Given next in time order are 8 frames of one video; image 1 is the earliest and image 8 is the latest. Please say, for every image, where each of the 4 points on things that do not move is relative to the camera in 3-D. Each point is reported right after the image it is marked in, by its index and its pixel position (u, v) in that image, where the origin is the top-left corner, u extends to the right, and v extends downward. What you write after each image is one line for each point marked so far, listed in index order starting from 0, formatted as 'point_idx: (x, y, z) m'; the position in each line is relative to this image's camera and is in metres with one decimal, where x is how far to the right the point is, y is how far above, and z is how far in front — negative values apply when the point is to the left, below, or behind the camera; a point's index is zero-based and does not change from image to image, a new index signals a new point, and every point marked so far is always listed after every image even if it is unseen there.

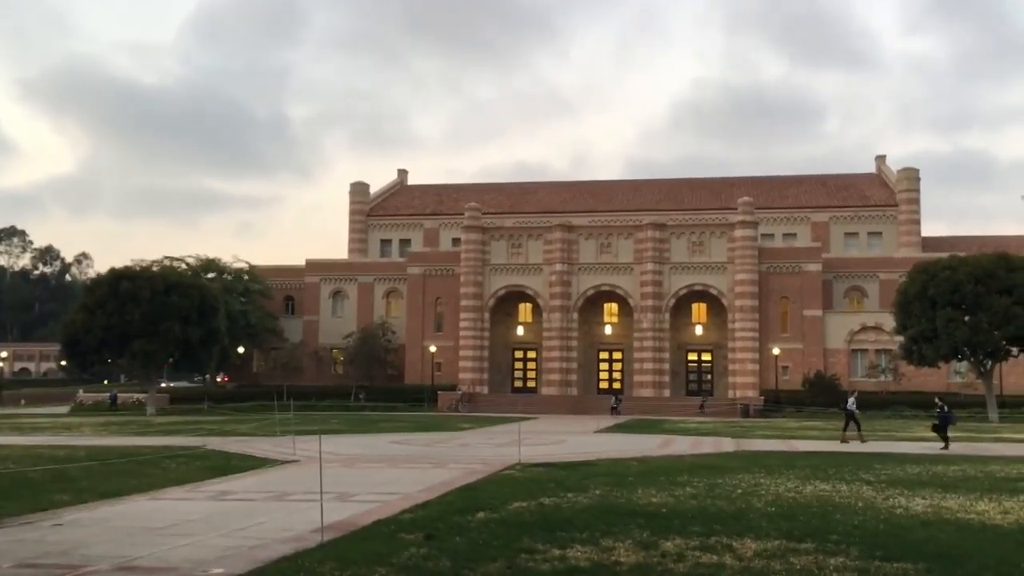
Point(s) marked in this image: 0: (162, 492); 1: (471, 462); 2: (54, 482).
0: (-5.4, -3.2, +14.2) m
1: (-0.9, -3.8, +19.8) m
2: (-7.2, -3.1, +14.4) m
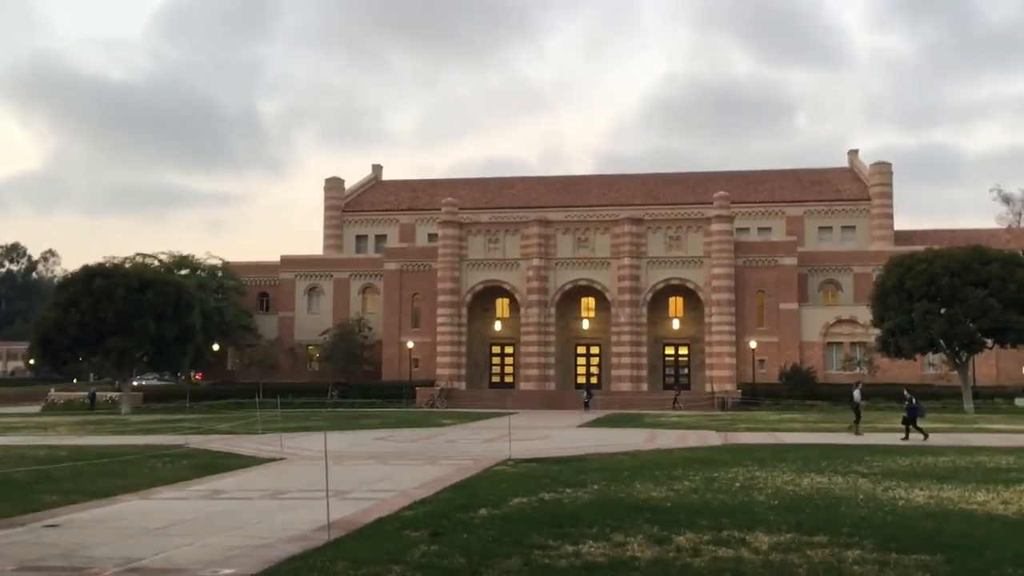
0: (-5.4, -3.1, +13.9) m
1: (-1.1, -3.7, +19.6) m
2: (-7.2, -3.0, +14.1) m
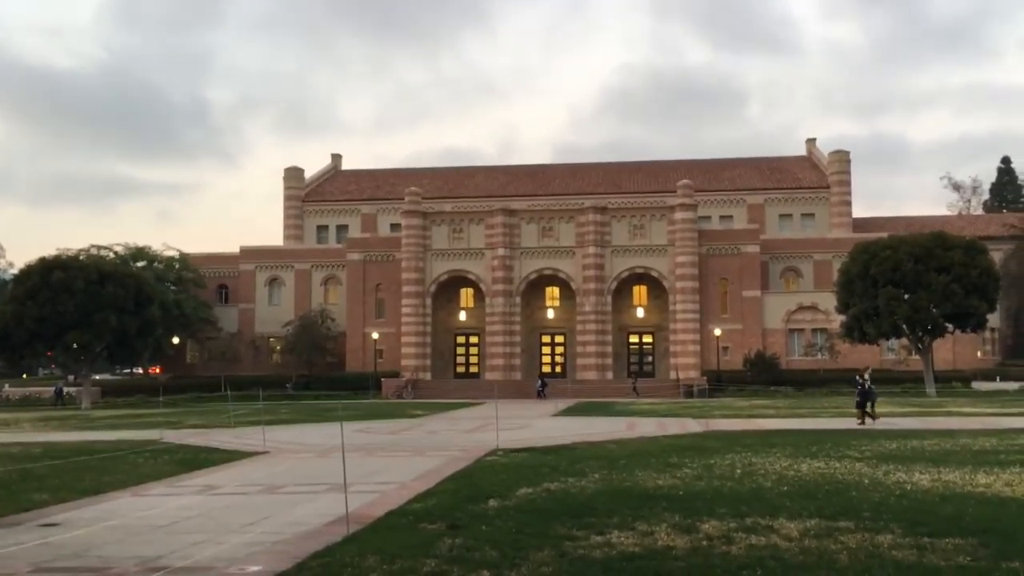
0: (-5.5, -3.0, +13.6) m
1: (-1.4, -3.4, +19.5) m
2: (-7.2, -2.9, +13.6) m
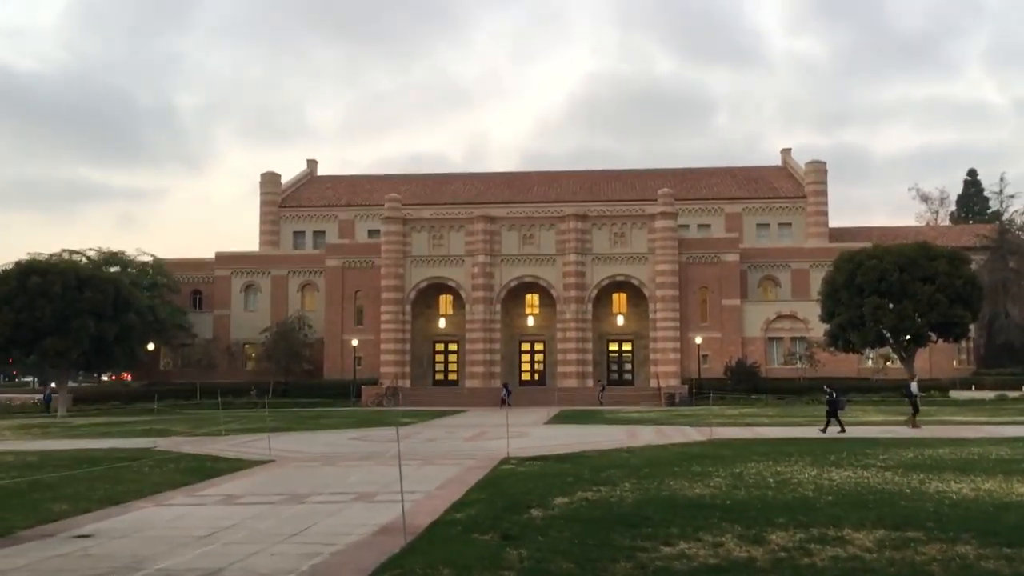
0: (-5.0, -3.1, +13.2) m
1: (-1.2, -3.6, +19.2) m
2: (-6.8, -3.0, +13.2) m
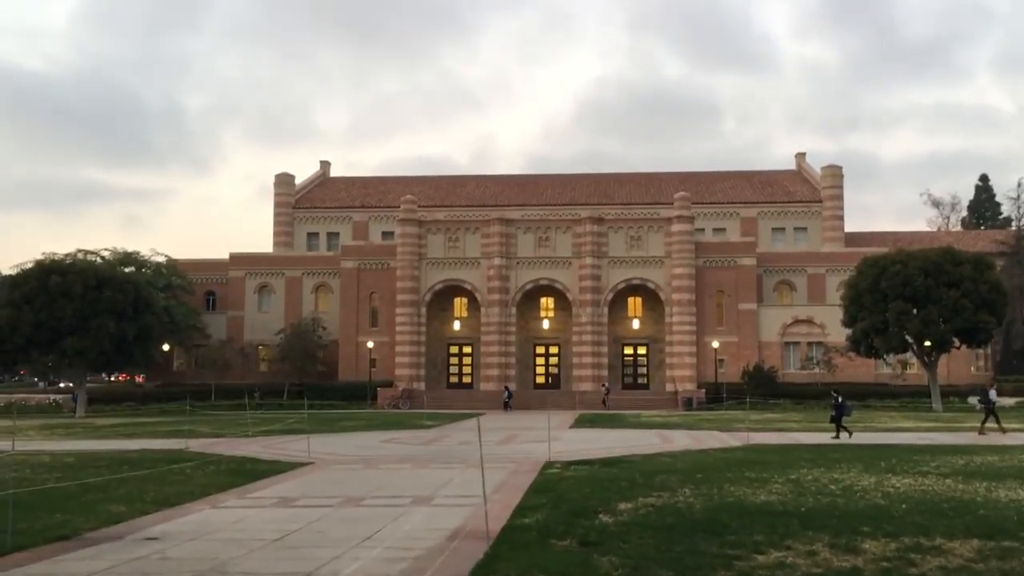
0: (-4.2, -3.1, +13.0) m
1: (-0.3, -3.6, +19.1) m
2: (-6.0, -3.0, +13.1) m
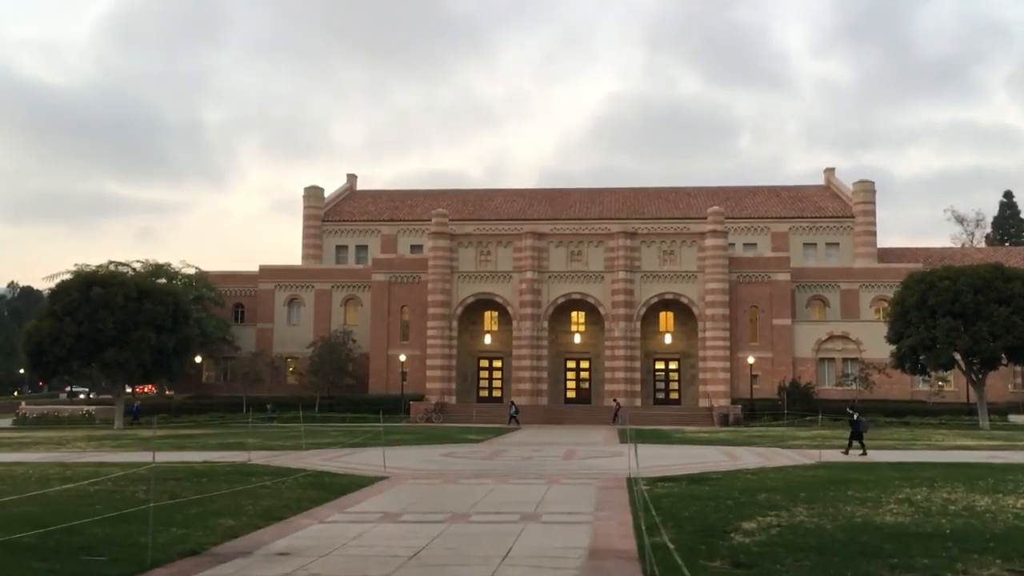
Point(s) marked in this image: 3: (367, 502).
0: (-2.7, -3.2, +12.8) m
1: (+1.3, -3.9, +18.8) m
2: (-4.5, -3.1, +12.9) m
3: (-2.3, -3.4, +14.4) m
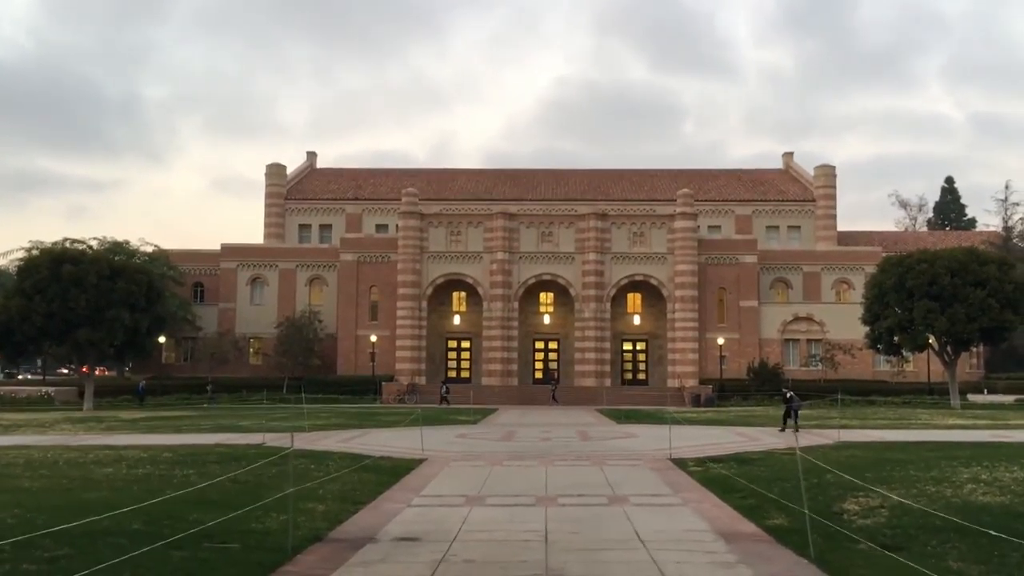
0: (-1.5, -2.9, +12.5) m
1: (+2.1, -3.5, +18.7) m
2: (-3.3, -2.8, +12.4) m
3: (-1.2, -3.1, +14.1) m
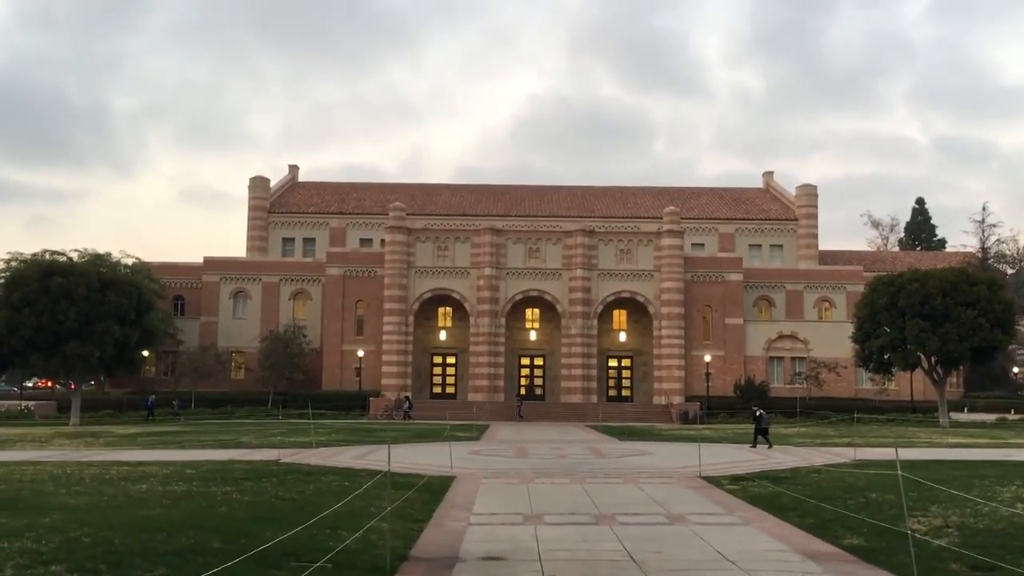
0: (-0.7, -3.1, +12.4) m
1: (+2.6, -3.9, +18.7) m
2: (-2.5, -3.0, +12.3) m
3: (-0.5, -3.3, +14.1) m
